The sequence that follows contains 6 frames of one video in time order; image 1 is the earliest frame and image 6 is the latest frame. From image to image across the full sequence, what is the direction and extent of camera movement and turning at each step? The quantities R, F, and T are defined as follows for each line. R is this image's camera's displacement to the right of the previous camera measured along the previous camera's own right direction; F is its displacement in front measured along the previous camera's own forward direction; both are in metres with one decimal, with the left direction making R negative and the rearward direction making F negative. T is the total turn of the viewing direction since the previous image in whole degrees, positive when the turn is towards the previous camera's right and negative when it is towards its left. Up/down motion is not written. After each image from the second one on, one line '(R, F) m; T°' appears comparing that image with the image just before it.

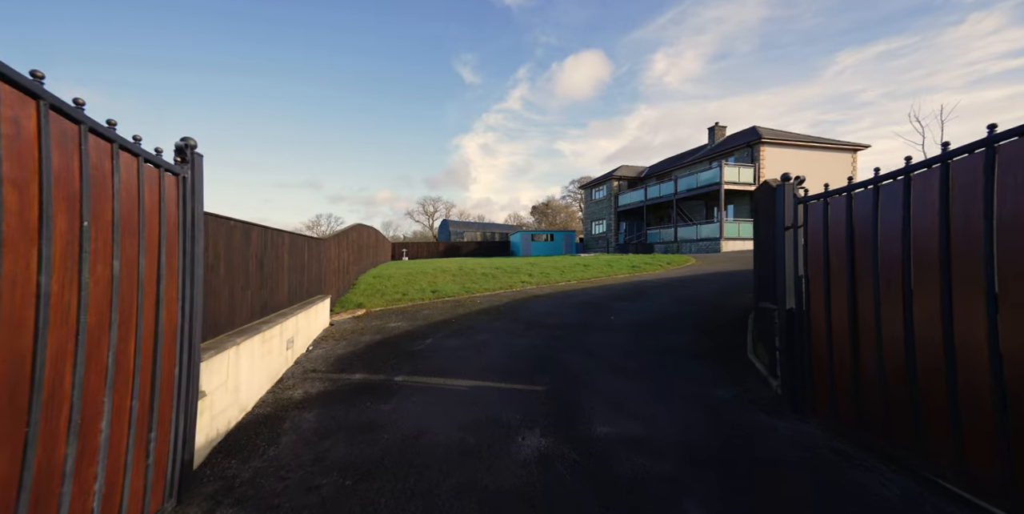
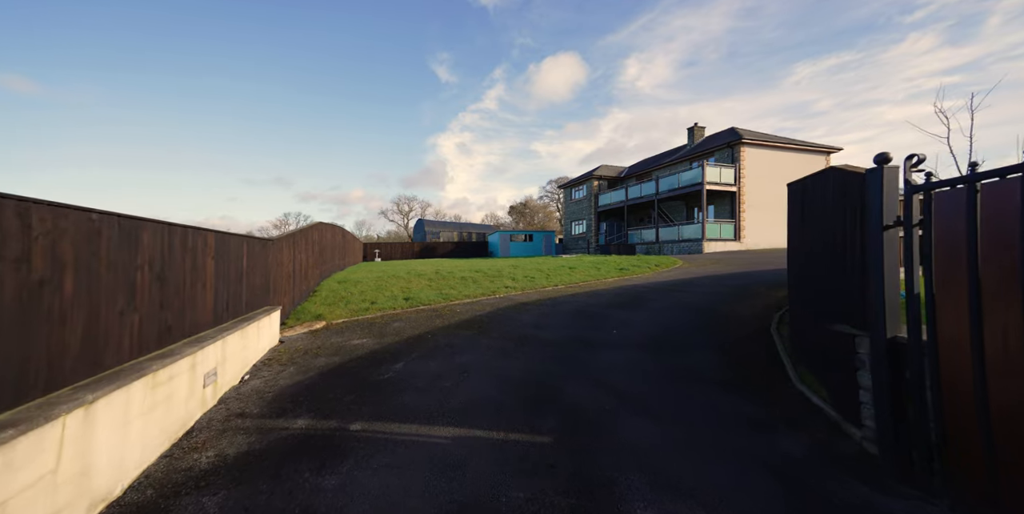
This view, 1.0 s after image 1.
(-0.2, +1.1) m; +4°
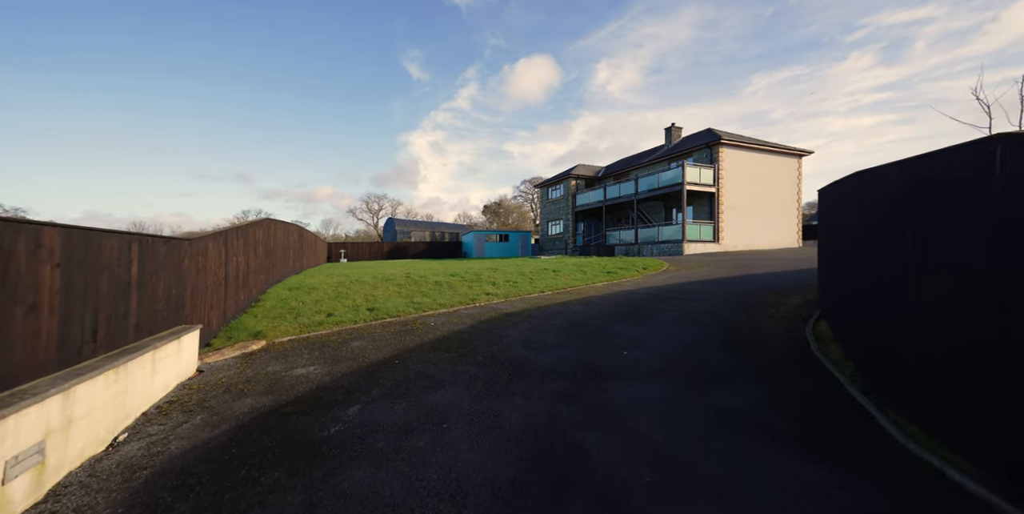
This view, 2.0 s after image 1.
(-0.2, +1.2) m; +4°
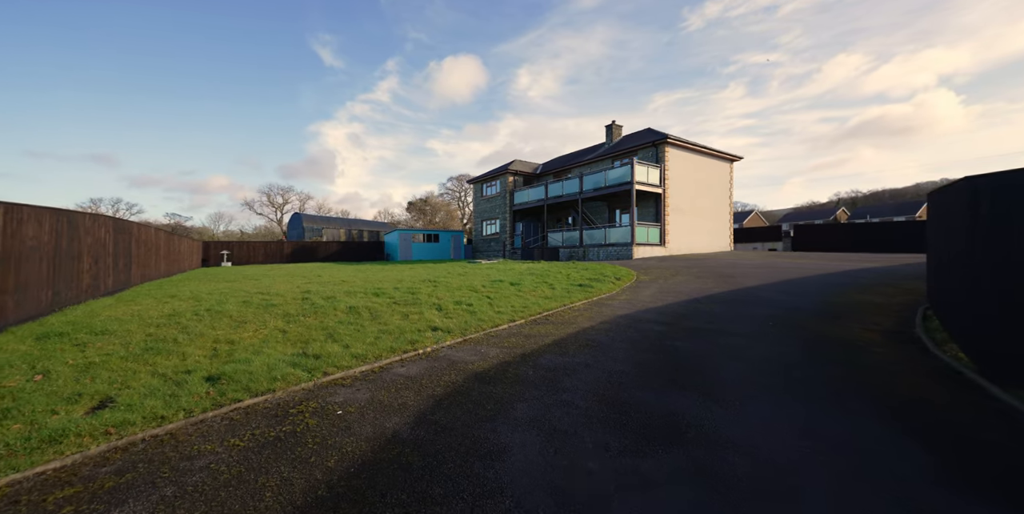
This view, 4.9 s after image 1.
(-0.6, +3.4) m; +11°
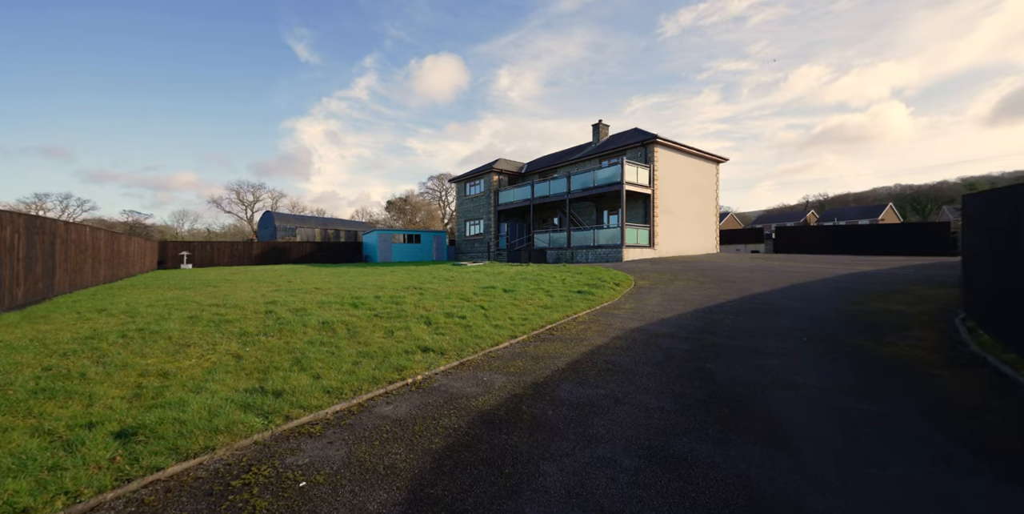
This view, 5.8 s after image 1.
(-0.4, +1.0) m; +3°
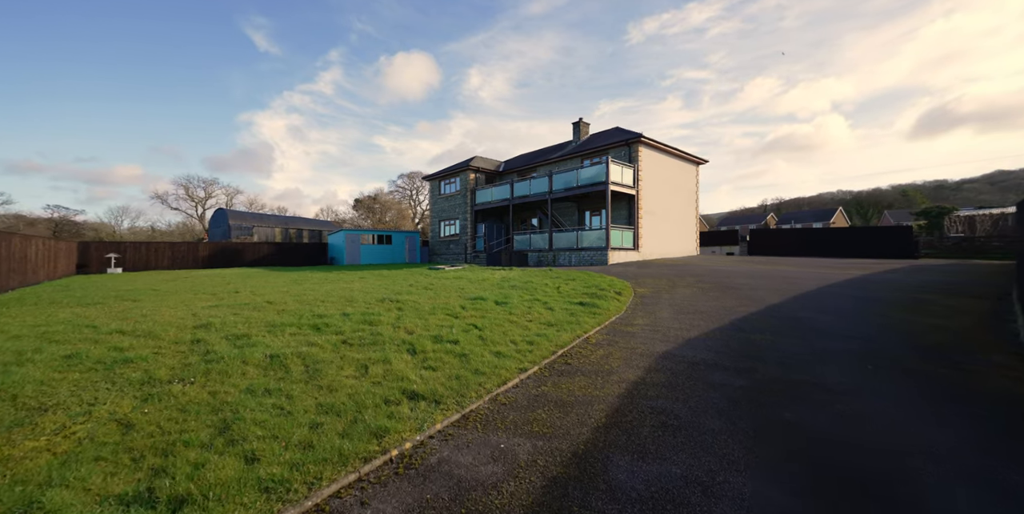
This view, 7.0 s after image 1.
(-0.5, +1.4) m; +4°
